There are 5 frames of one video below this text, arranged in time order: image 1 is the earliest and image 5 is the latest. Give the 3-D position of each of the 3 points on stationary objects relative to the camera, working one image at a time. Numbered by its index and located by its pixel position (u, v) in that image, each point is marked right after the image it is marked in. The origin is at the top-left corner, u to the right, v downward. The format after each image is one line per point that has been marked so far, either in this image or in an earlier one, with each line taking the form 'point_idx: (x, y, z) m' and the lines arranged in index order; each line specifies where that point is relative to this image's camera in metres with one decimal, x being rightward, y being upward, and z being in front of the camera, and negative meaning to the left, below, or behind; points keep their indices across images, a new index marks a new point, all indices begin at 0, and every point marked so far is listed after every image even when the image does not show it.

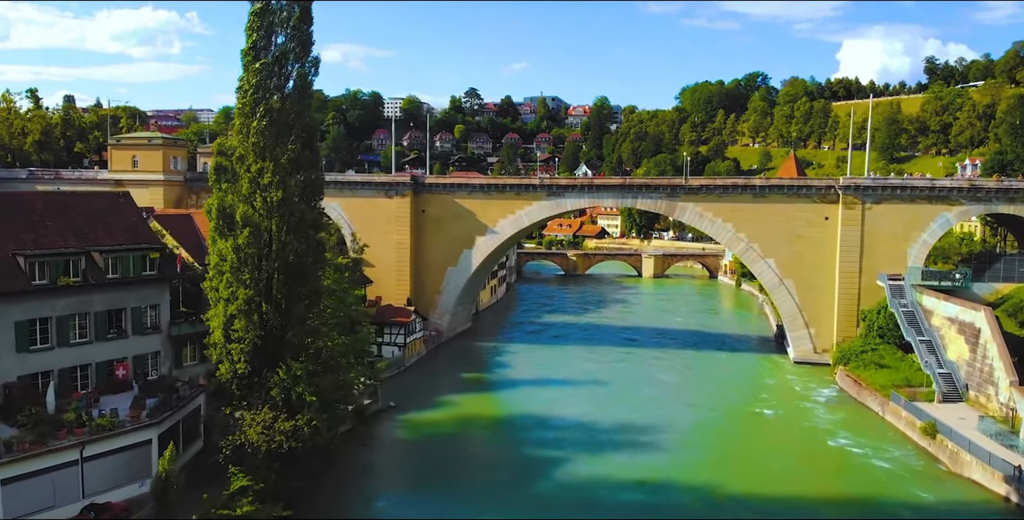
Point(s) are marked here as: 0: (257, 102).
0: (-6.3, +3.9, +19.7) m
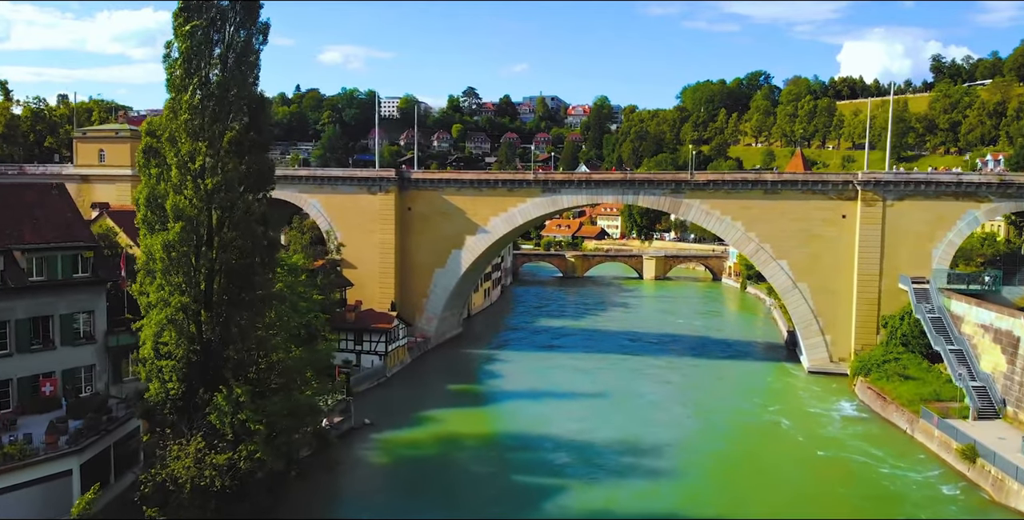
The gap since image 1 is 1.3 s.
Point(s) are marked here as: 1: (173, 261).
0: (-6.7, +3.9, +16.8) m
1: (-7.0, 0.0, +16.7) m
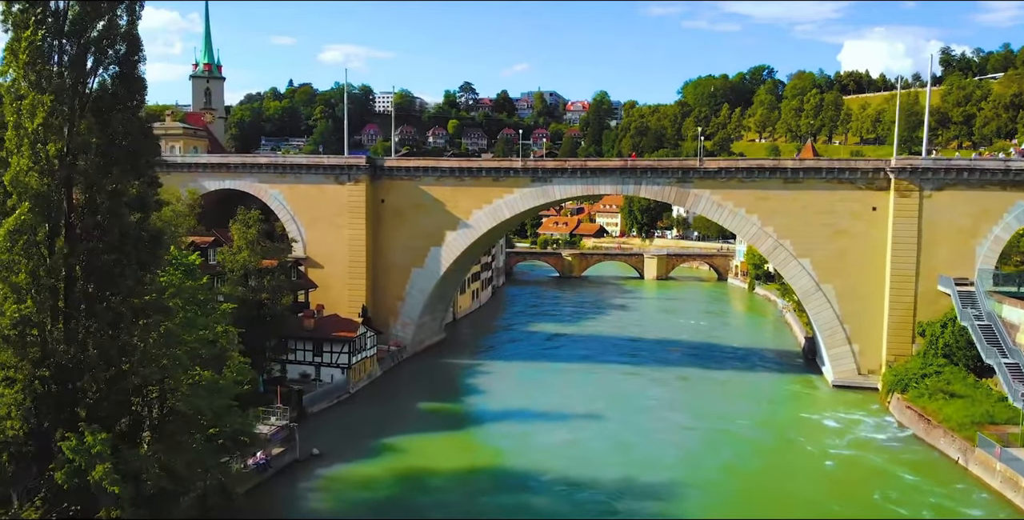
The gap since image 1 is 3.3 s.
0: (-7.3, +3.9, +12.4) m
1: (-7.7, 0.0, +12.3) m
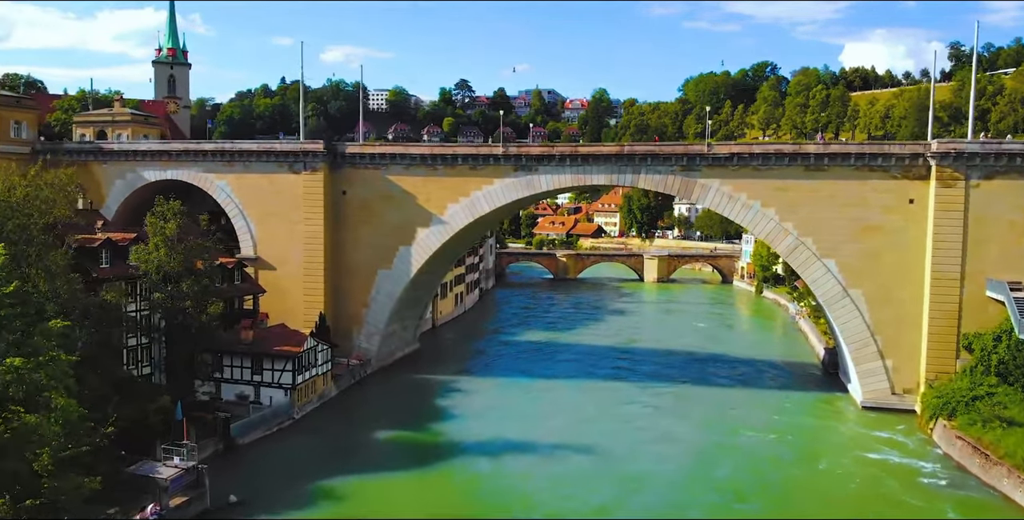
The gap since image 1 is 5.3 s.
0: (-8.0, +3.9, +7.9) m
1: (-8.4, 0.0, +7.9) m
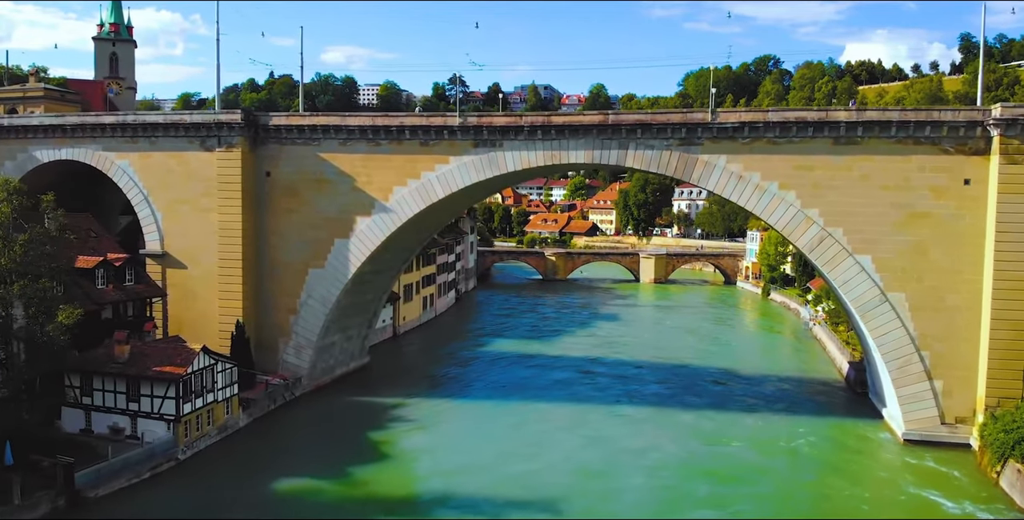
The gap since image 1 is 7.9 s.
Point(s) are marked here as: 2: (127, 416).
0: (-9.2, +4.1, +2.5) m
1: (-9.6, +0.2, +2.5) m
2: (-9.1, -3.6, +19.0) m
